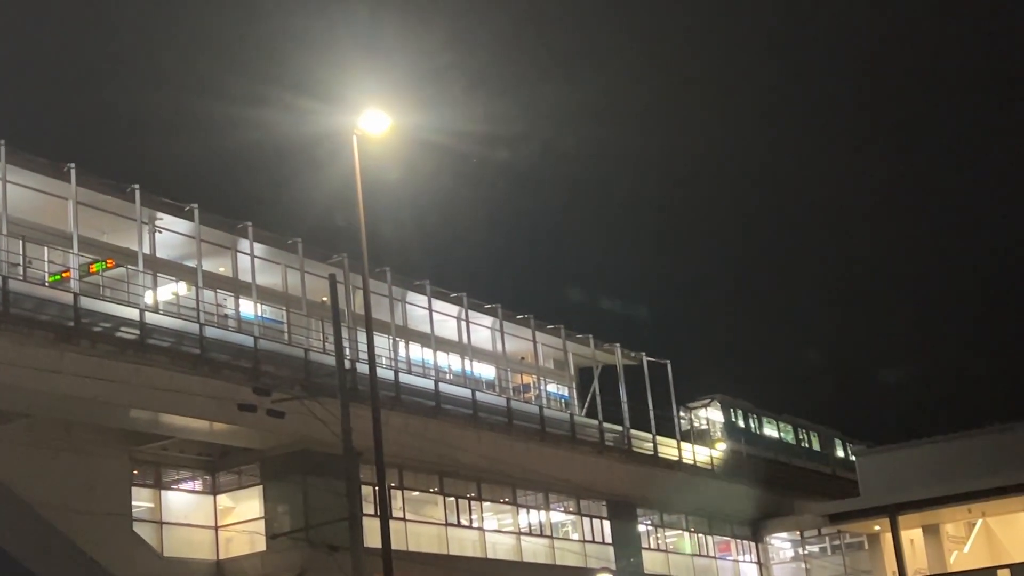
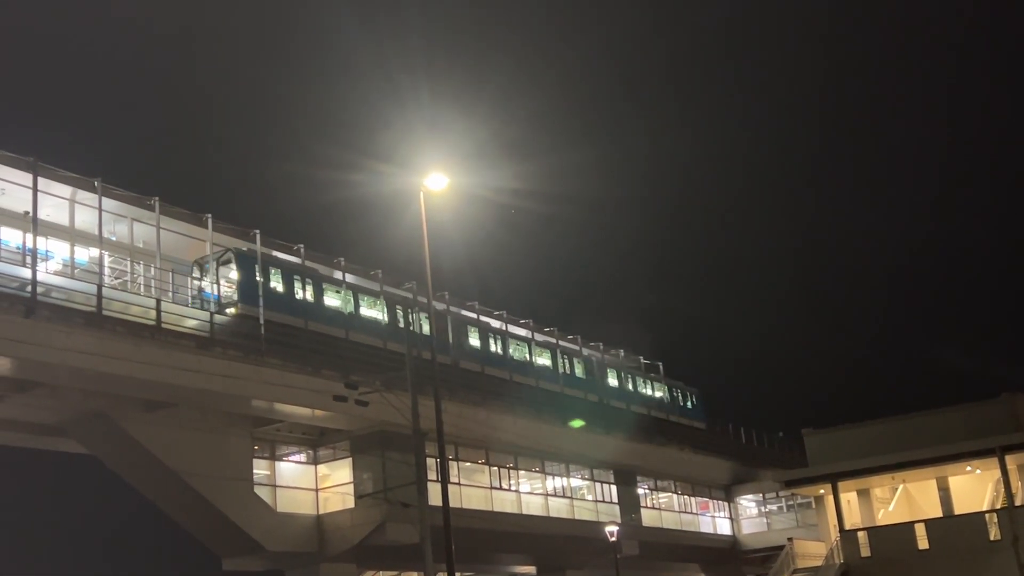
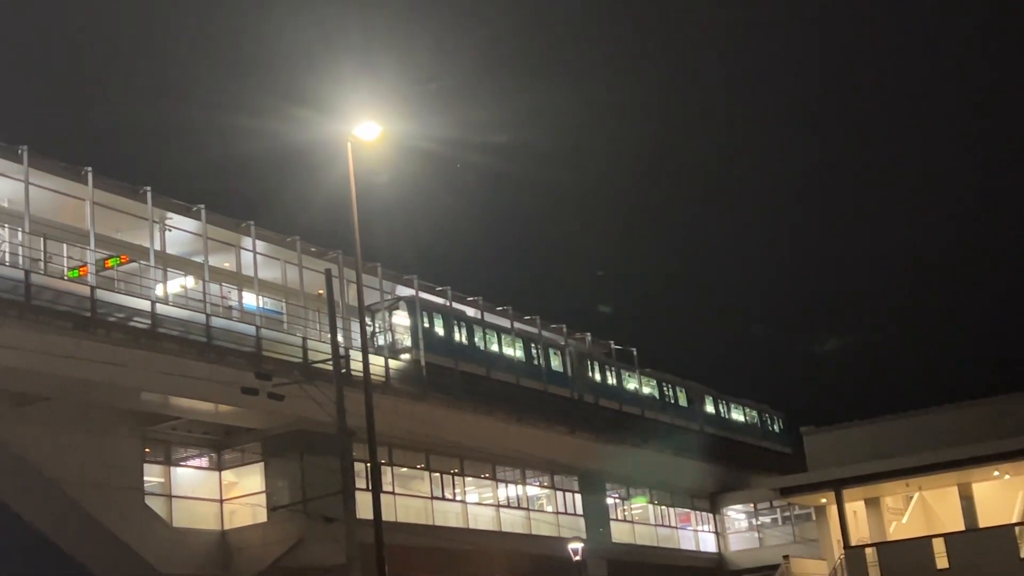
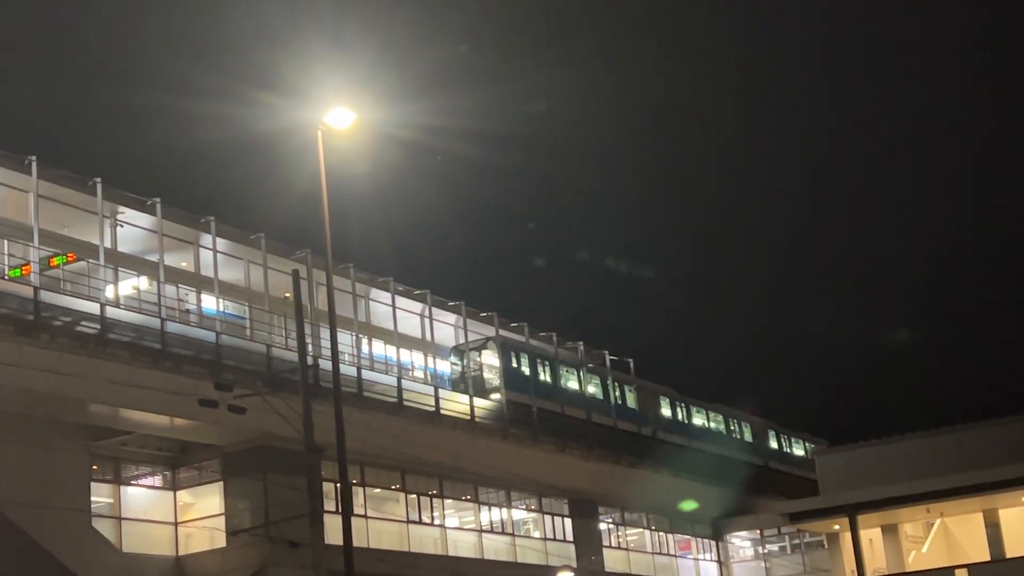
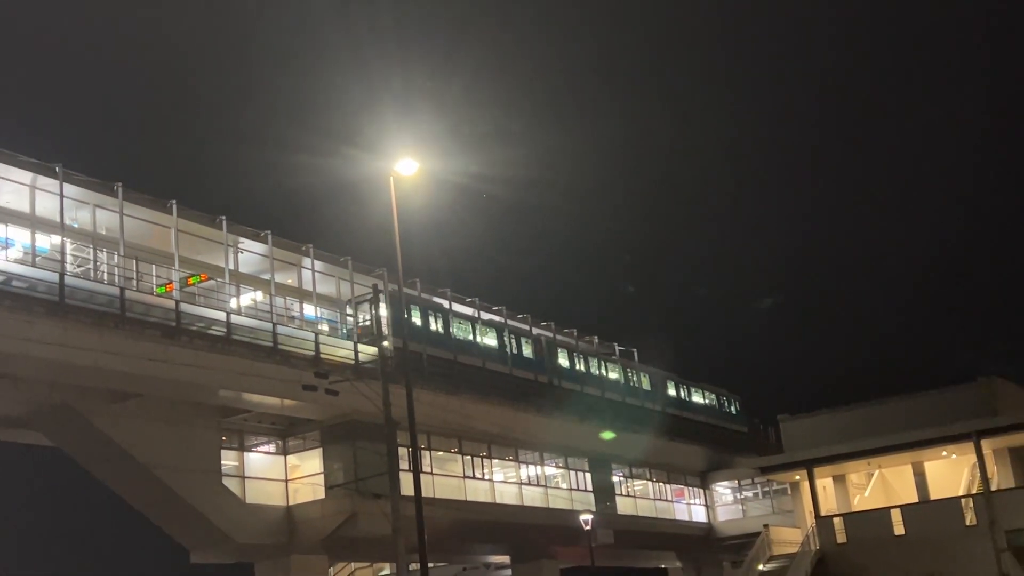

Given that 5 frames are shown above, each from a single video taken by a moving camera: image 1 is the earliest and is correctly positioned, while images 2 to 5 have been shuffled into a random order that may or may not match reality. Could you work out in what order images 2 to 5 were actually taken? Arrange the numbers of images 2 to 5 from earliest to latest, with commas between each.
4, 3, 5, 2
